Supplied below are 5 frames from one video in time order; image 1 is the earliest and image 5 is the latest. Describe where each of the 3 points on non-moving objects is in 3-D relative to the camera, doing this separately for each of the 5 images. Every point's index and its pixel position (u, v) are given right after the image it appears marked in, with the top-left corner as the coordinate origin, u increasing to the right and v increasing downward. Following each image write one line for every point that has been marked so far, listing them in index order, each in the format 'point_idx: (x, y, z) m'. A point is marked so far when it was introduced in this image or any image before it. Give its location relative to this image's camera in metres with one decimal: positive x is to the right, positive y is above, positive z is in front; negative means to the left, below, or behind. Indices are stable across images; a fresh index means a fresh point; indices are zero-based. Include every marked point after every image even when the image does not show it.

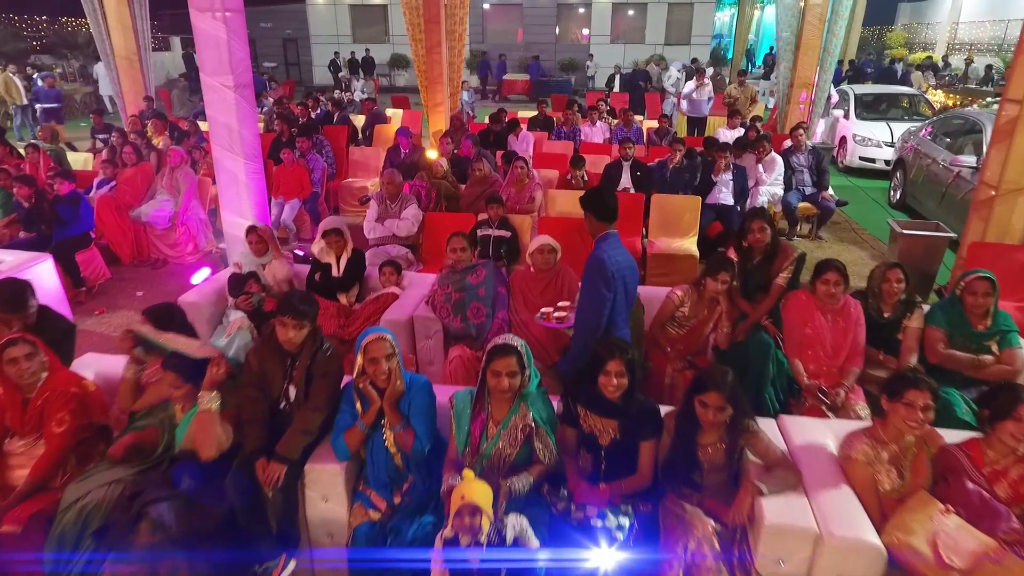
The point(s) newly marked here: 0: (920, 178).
0: (+5.4, +1.4, +8.3) m
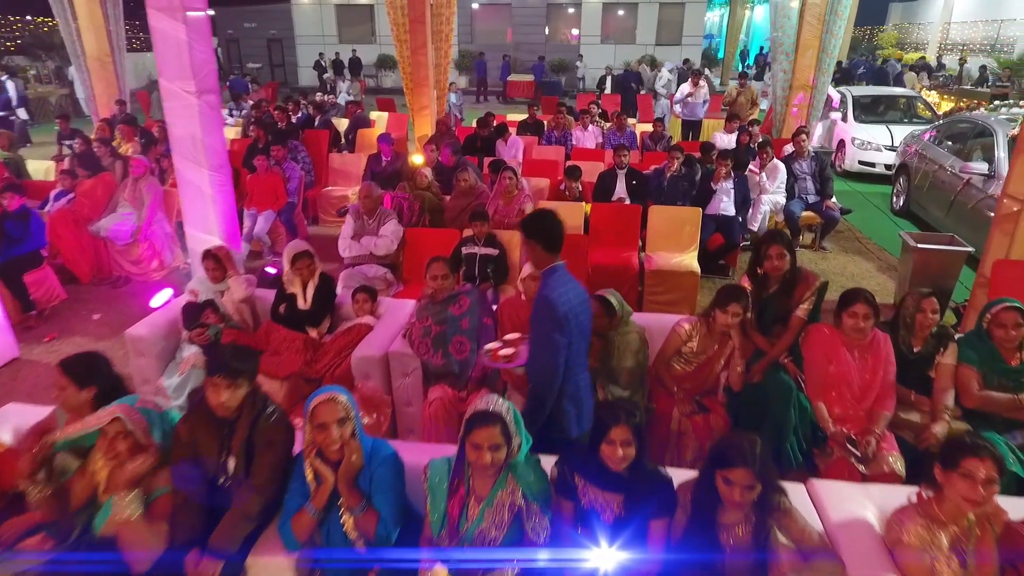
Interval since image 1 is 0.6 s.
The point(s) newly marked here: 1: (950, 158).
0: (+5.2, +1.3, +8.0) m
1: (+5.2, +1.6, +7.6) m
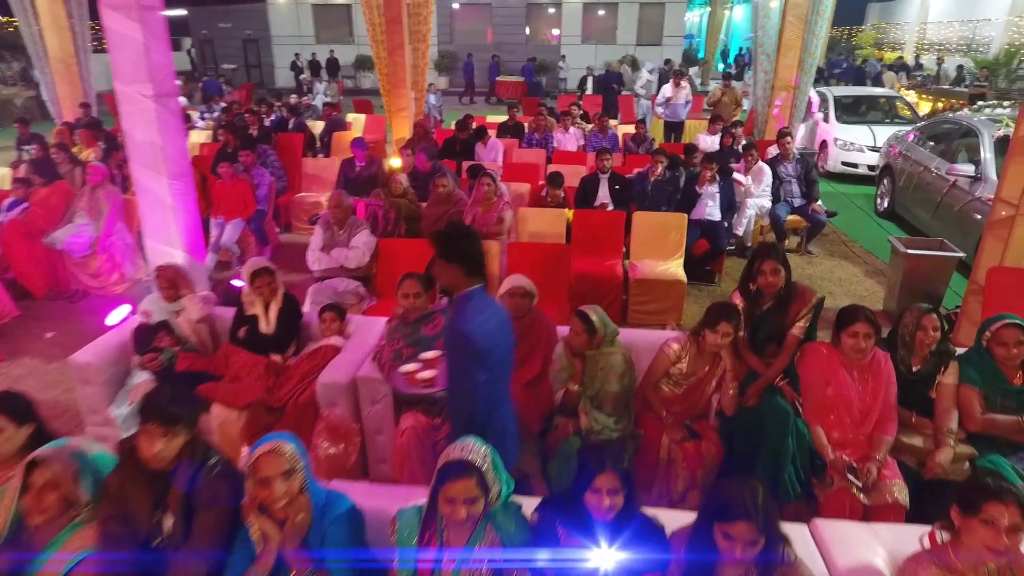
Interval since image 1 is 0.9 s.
0: (+5.0, +1.3, +7.9) m
1: (+5.0, +1.5, +7.5) m
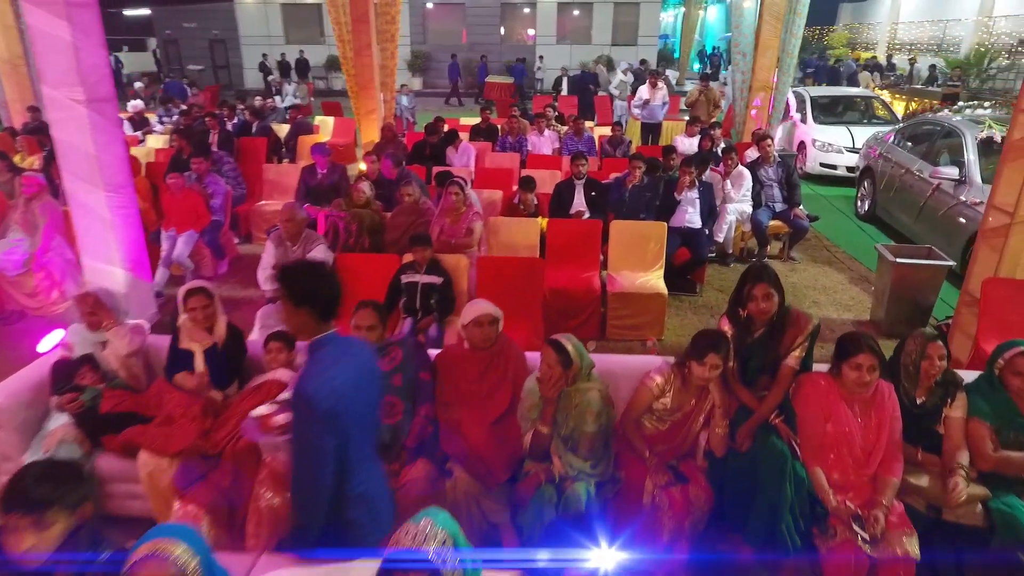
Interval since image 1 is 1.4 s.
0: (+4.6, +1.2, +7.7) m
1: (+4.7, +1.5, +7.3) m
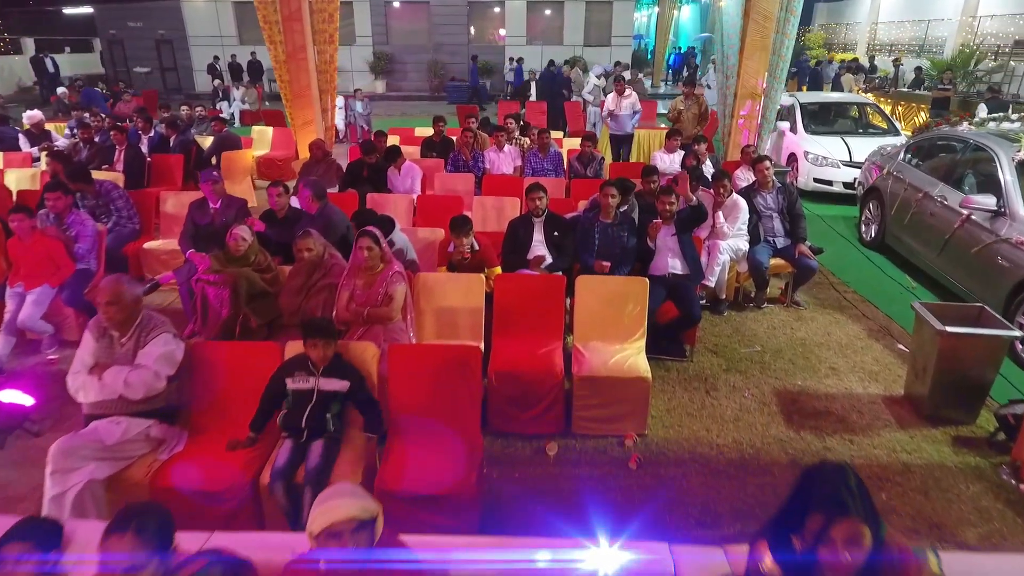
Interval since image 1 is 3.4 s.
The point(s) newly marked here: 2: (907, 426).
0: (+4.1, +0.8, +6.6) m
1: (+4.2, +1.0, +6.2) m
2: (+2.5, -0.9, +4.0) m
